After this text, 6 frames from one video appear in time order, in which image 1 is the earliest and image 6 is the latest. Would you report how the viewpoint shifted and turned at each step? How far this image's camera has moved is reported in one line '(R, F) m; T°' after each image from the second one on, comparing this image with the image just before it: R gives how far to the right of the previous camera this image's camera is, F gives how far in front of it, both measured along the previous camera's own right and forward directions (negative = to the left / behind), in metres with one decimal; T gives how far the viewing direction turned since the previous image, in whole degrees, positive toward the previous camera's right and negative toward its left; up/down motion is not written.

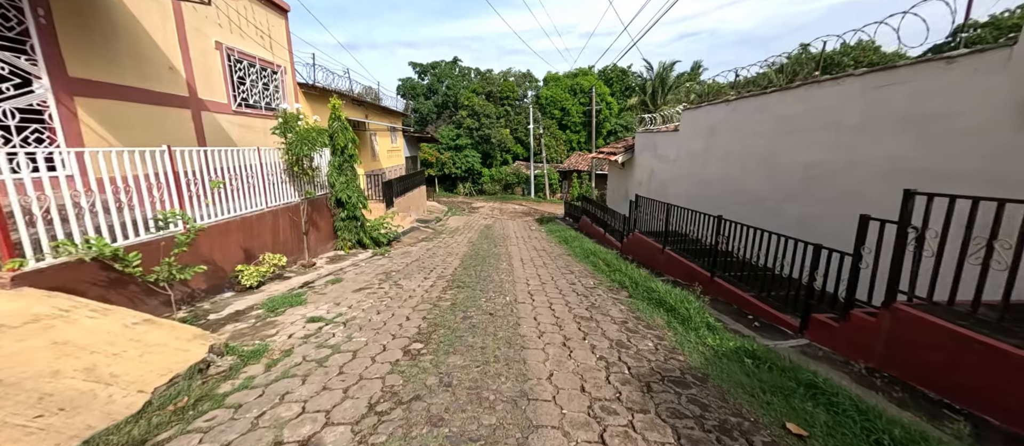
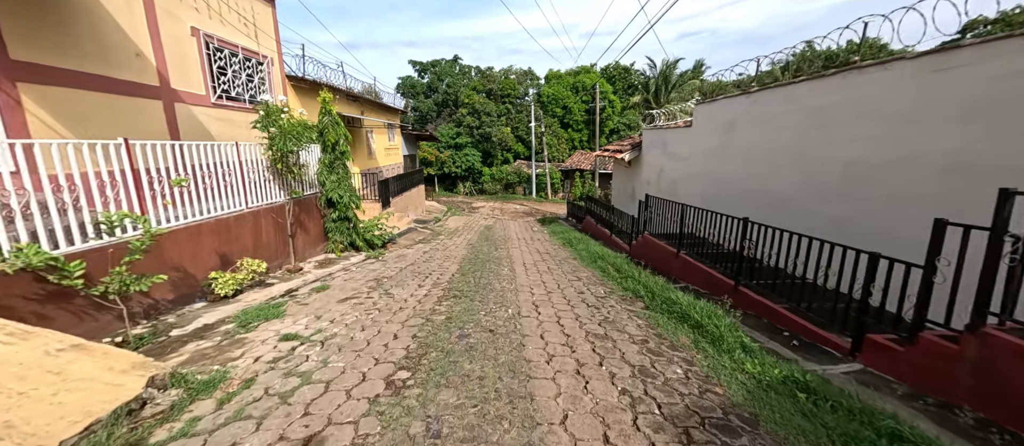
(0.0, +0.5) m; 0°
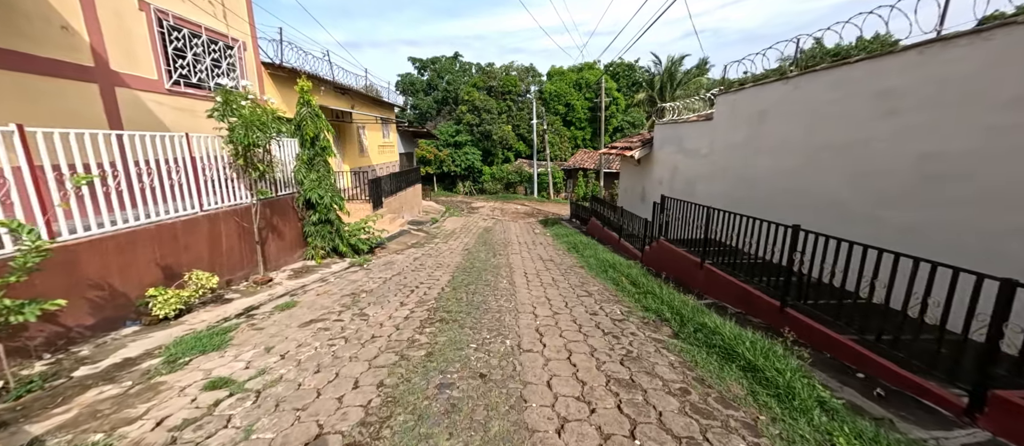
(0.0, +0.8) m; 0°
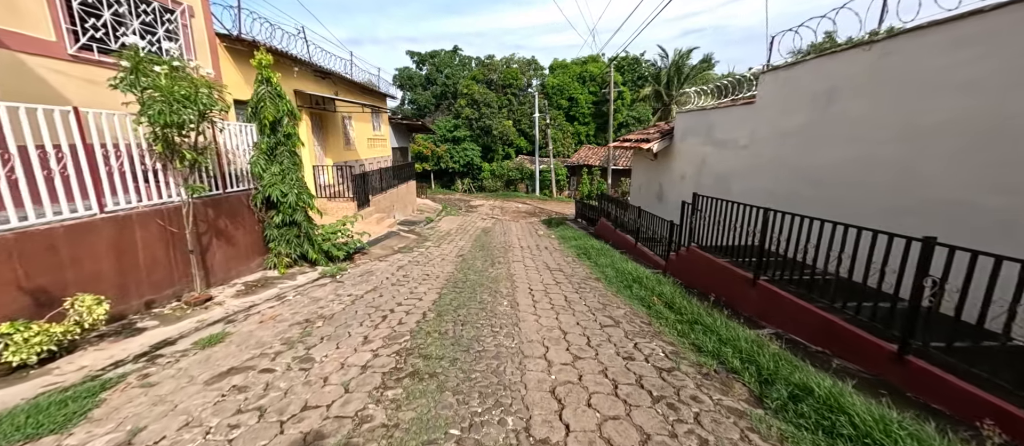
(0.0, +1.2) m; 0°
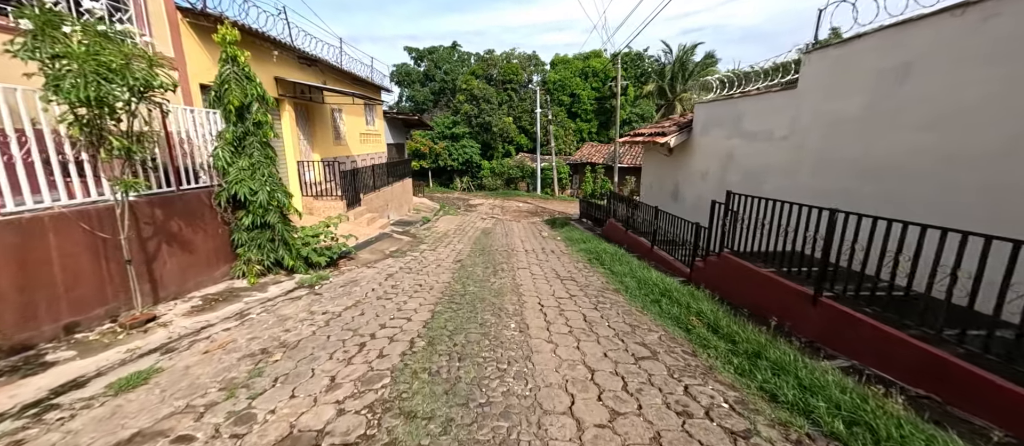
(-0.1, +0.8) m; 0°
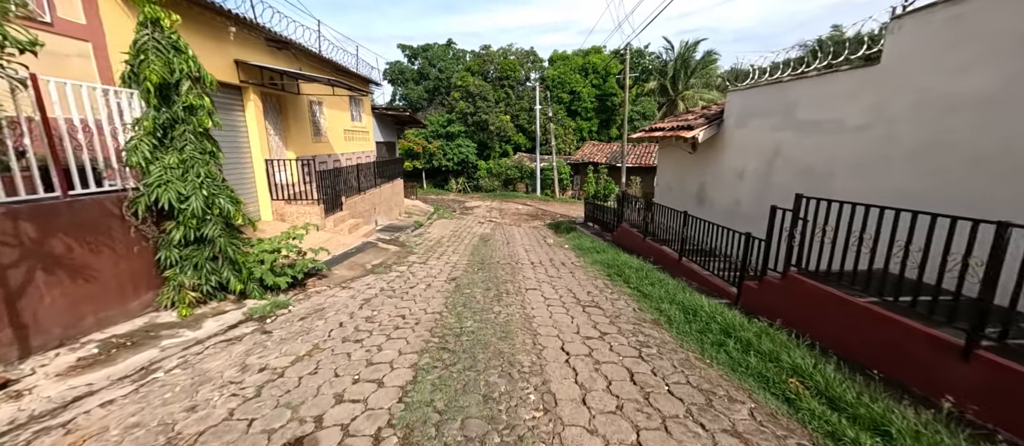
(-0.1, +1.1) m; +1°
